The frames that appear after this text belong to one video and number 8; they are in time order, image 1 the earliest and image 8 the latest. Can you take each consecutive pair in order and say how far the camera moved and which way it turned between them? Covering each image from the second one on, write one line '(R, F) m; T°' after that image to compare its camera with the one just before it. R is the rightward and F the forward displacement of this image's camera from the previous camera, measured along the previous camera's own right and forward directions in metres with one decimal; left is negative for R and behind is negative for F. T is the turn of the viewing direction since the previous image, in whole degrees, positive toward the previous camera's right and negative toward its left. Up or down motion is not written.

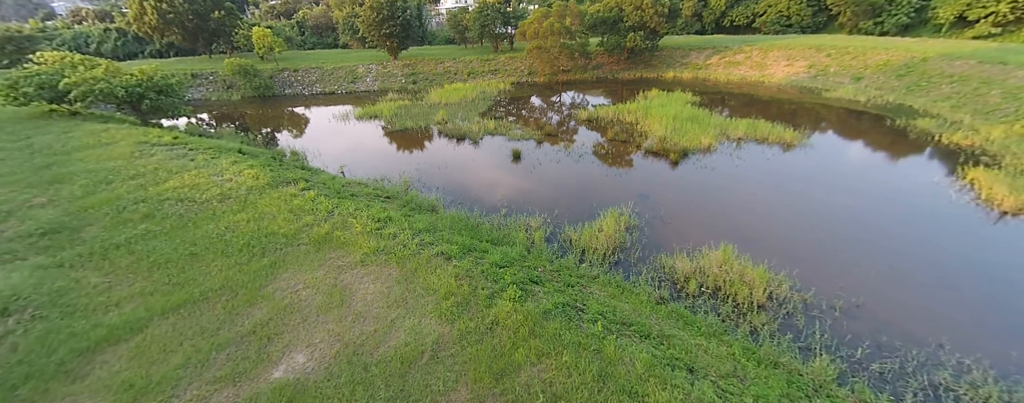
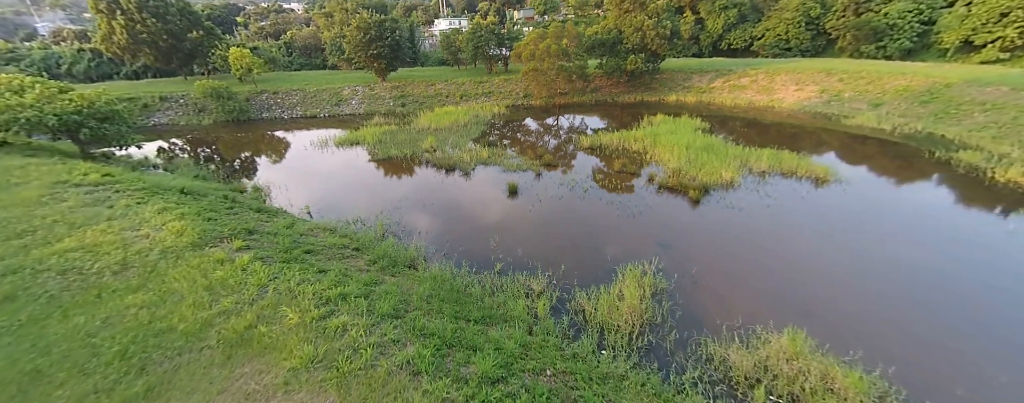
(0.0, +1.7) m; +1°
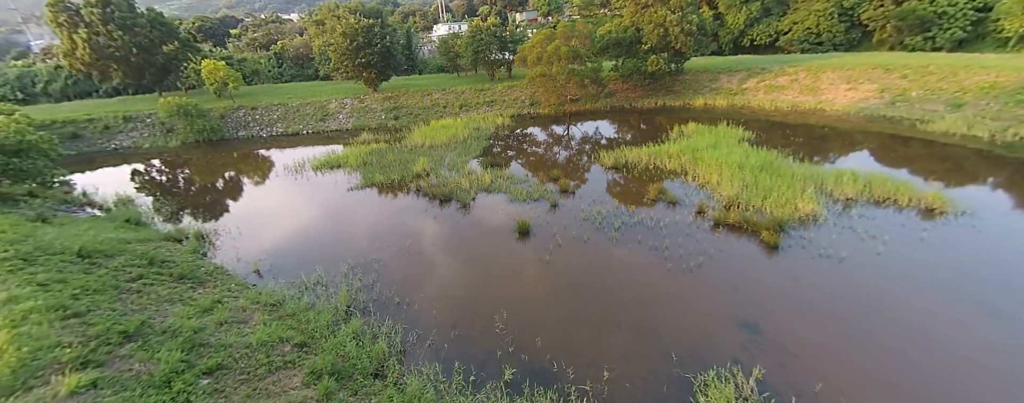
(-0.1, +2.6) m; -1°
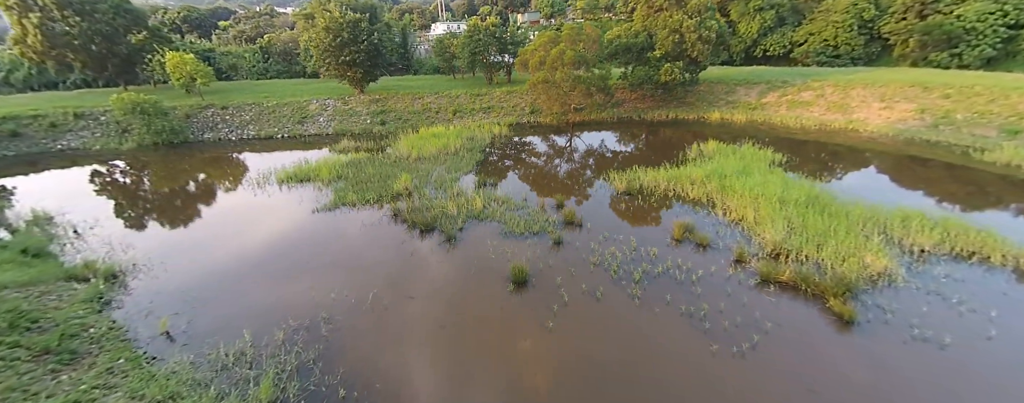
(0.0, +1.9) m; +1°
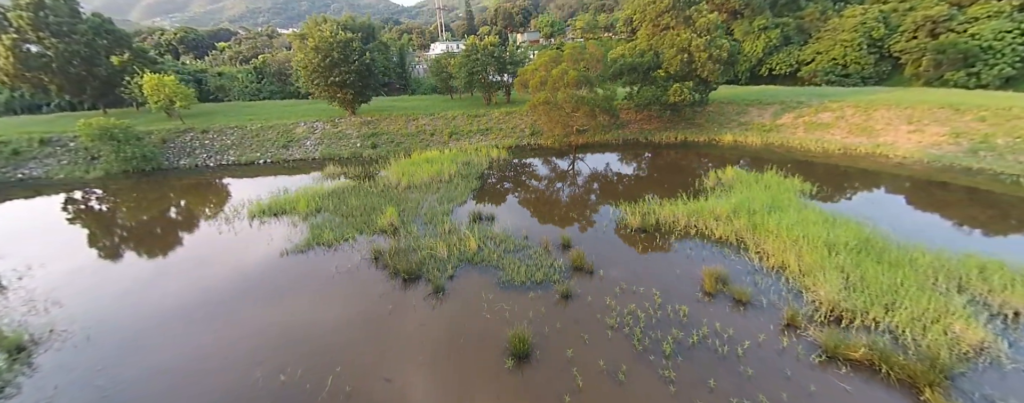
(0.0, +1.3) m; 0°
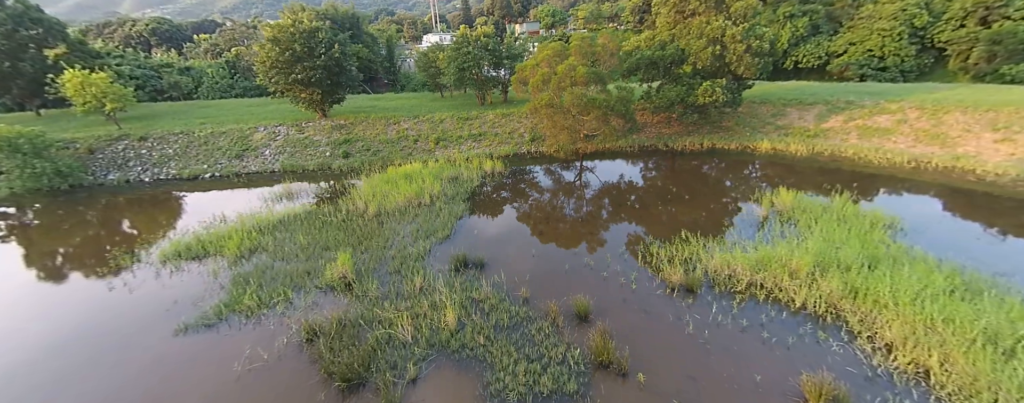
(+0.1, +2.8) m; 0°
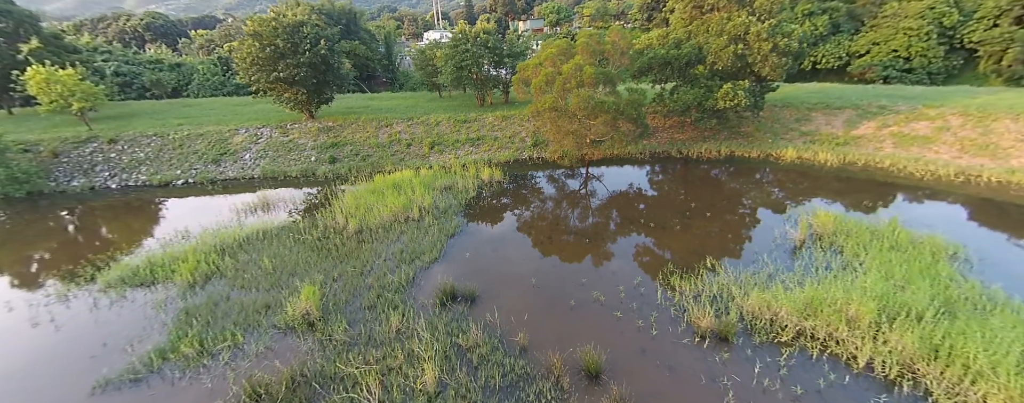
(+0.1, +1.3) m; 0°
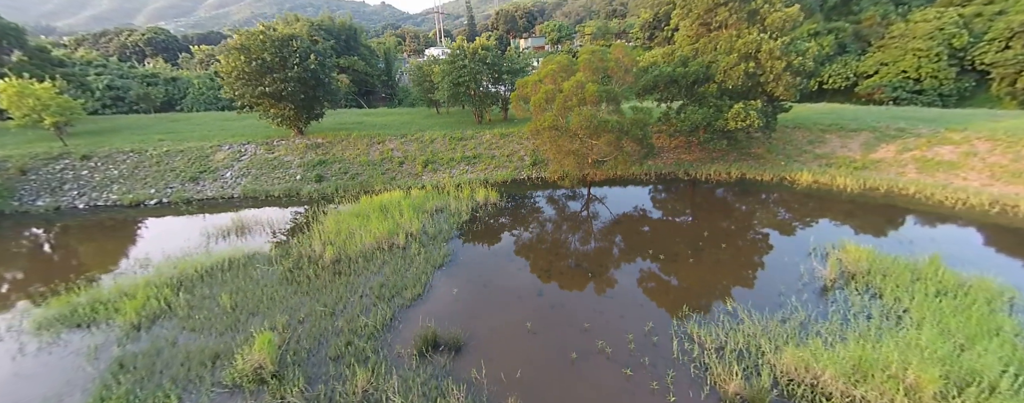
(+0.1, +0.9) m; 0°
